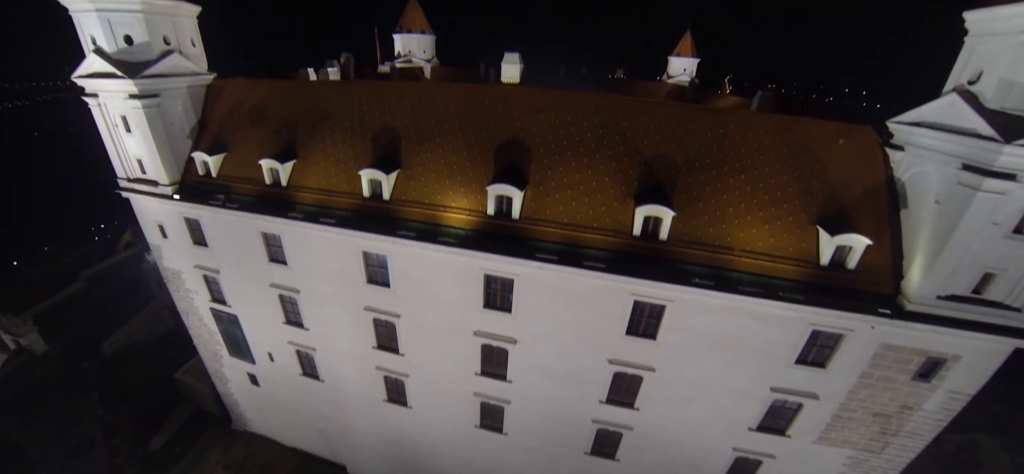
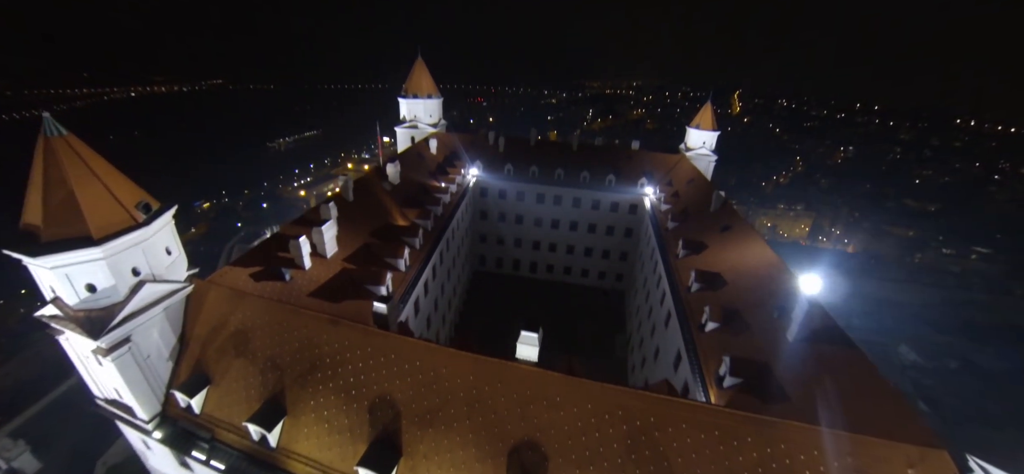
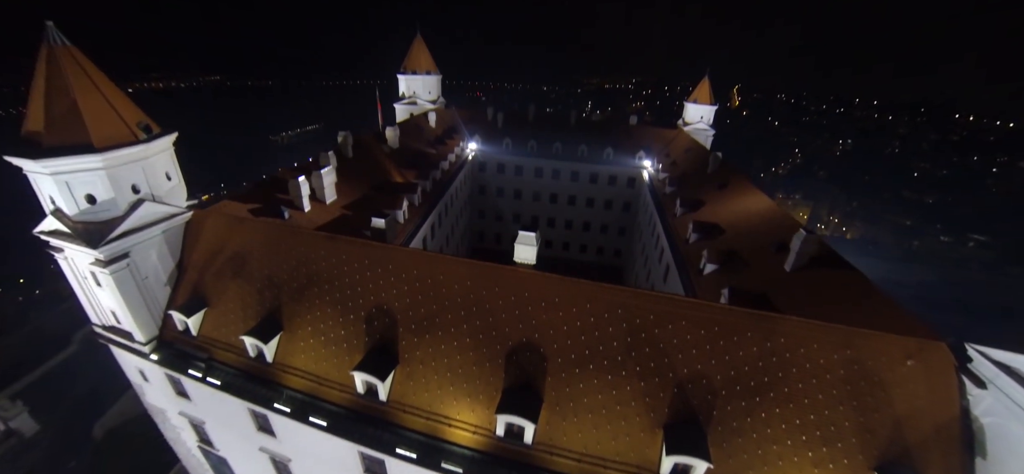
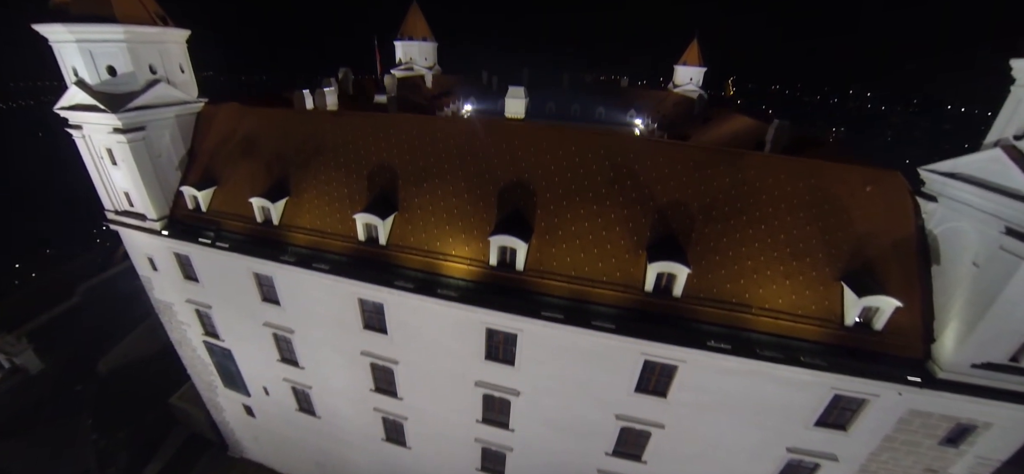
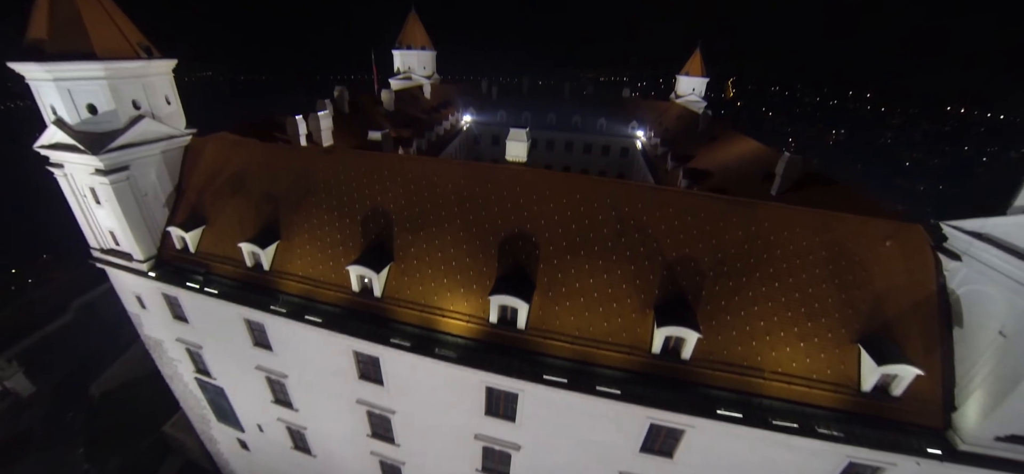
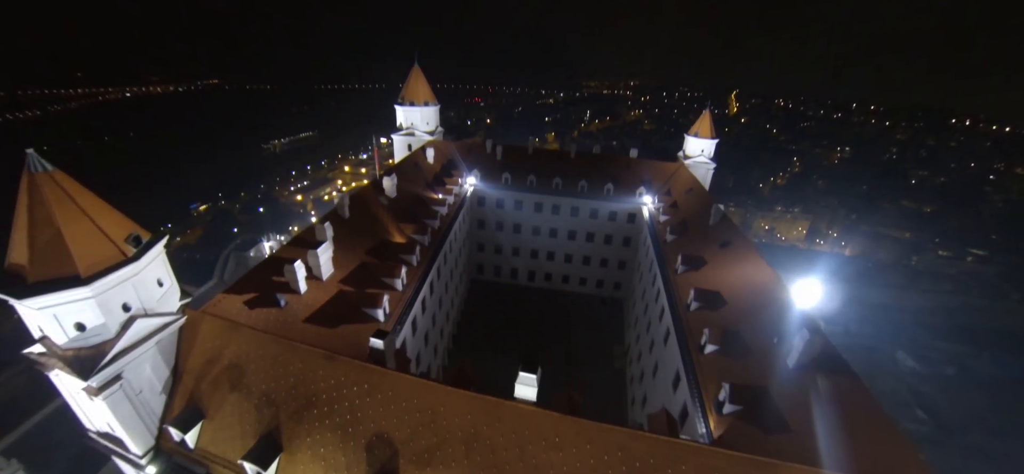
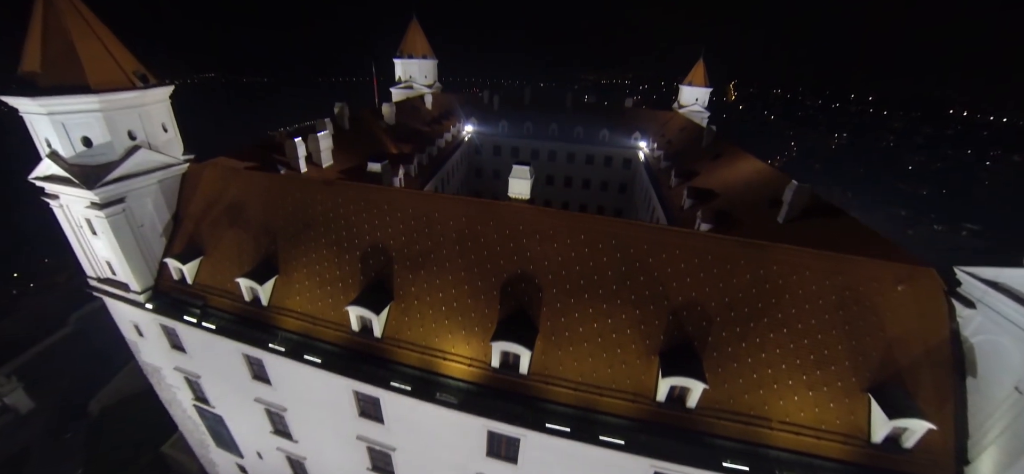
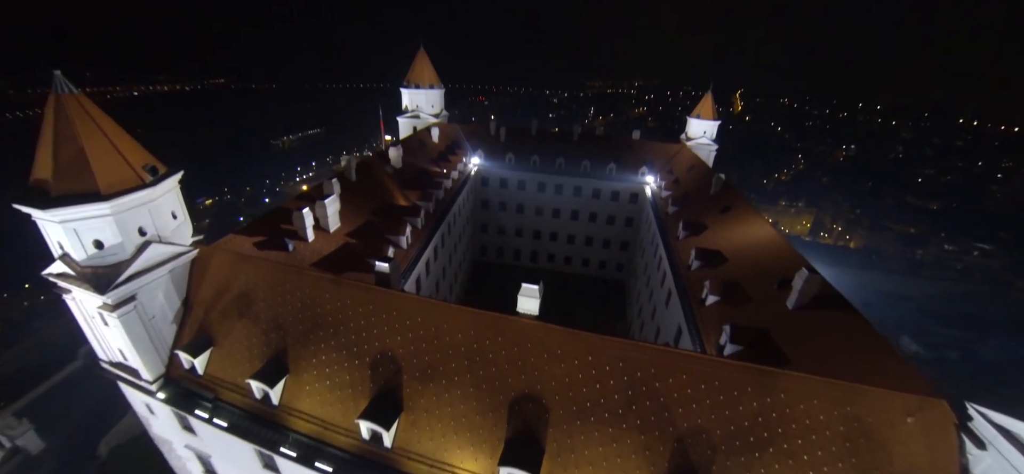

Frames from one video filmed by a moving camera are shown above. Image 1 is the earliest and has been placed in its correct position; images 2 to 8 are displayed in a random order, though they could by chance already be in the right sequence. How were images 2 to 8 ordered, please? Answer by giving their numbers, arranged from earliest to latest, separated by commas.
4, 5, 7, 3, 8, 2, 6
